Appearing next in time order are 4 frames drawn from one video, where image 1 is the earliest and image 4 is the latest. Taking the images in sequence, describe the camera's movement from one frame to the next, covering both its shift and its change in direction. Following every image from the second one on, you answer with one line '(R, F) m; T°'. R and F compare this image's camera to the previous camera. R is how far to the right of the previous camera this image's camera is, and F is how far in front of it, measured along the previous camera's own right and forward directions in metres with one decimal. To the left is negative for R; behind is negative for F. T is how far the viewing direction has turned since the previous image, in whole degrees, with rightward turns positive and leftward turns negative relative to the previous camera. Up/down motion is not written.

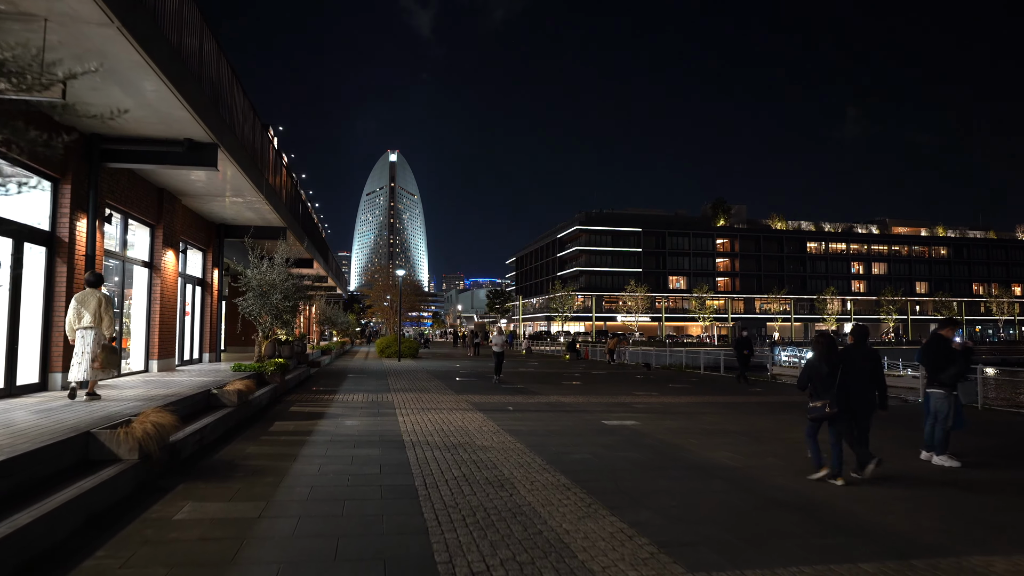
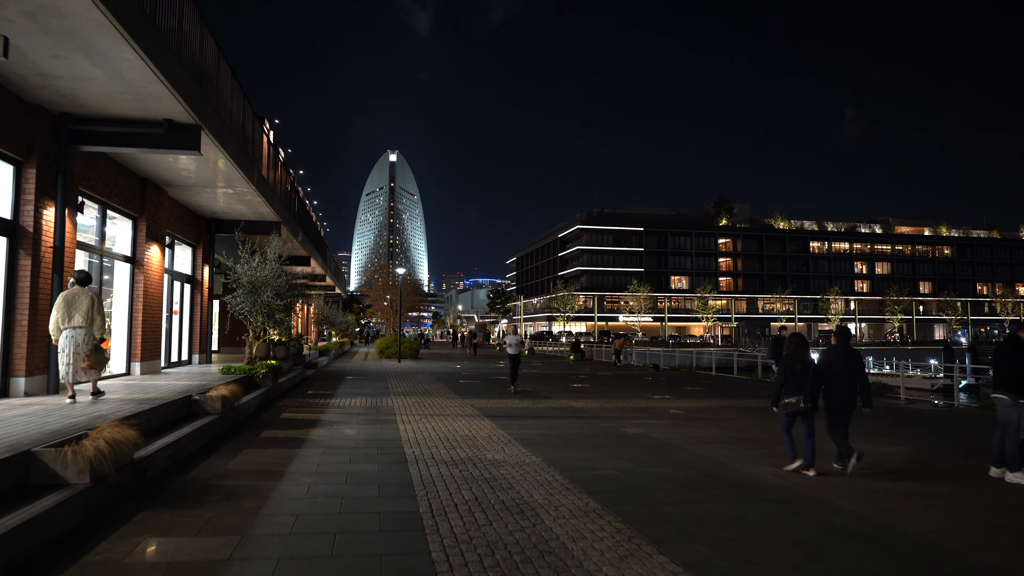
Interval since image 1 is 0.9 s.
(-0.2, +0.9) m; 0°
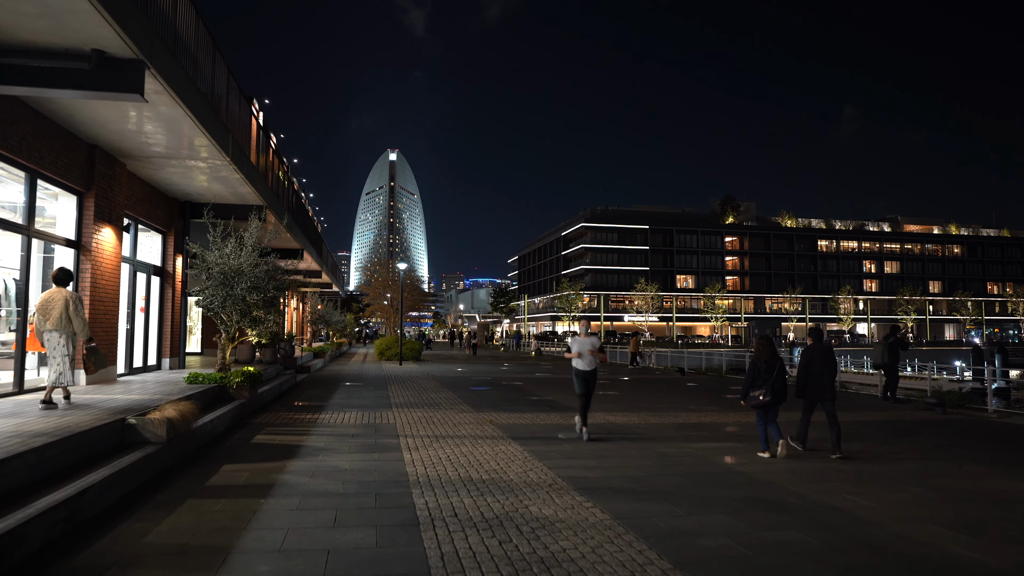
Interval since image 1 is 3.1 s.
(-0.5, +2.3) m; 0°
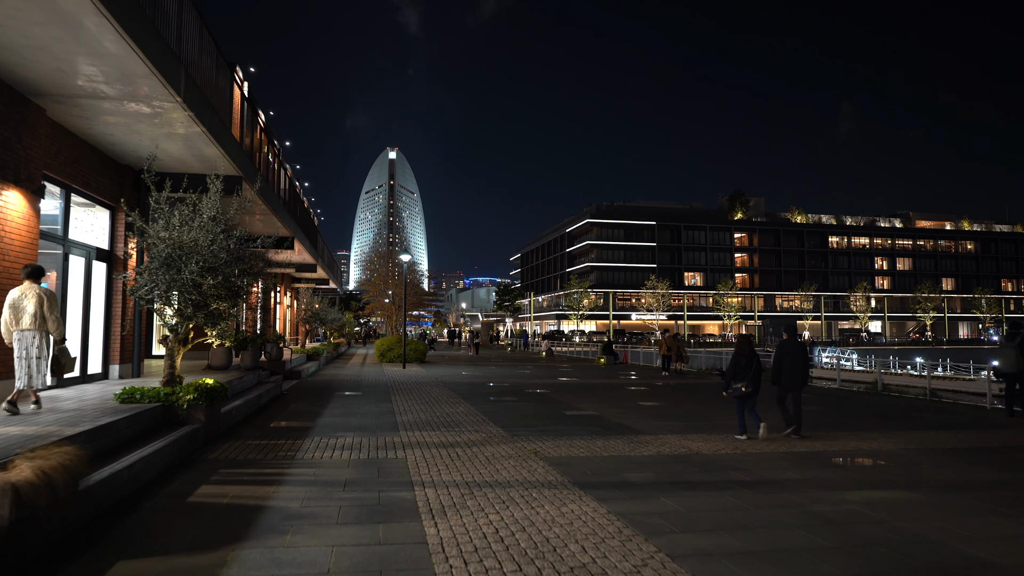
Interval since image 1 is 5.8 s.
(-0.7, +3.0) m; 0°
